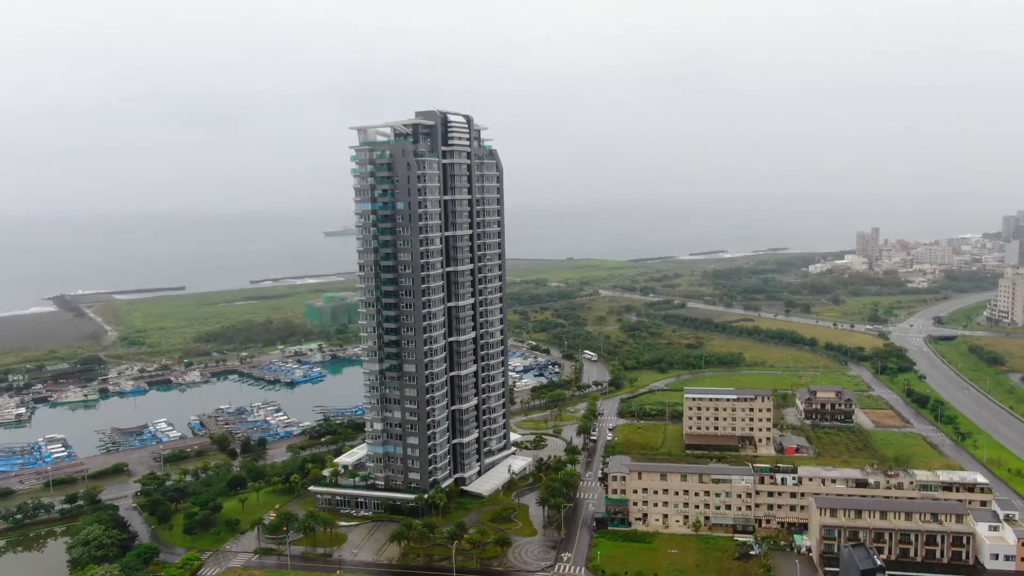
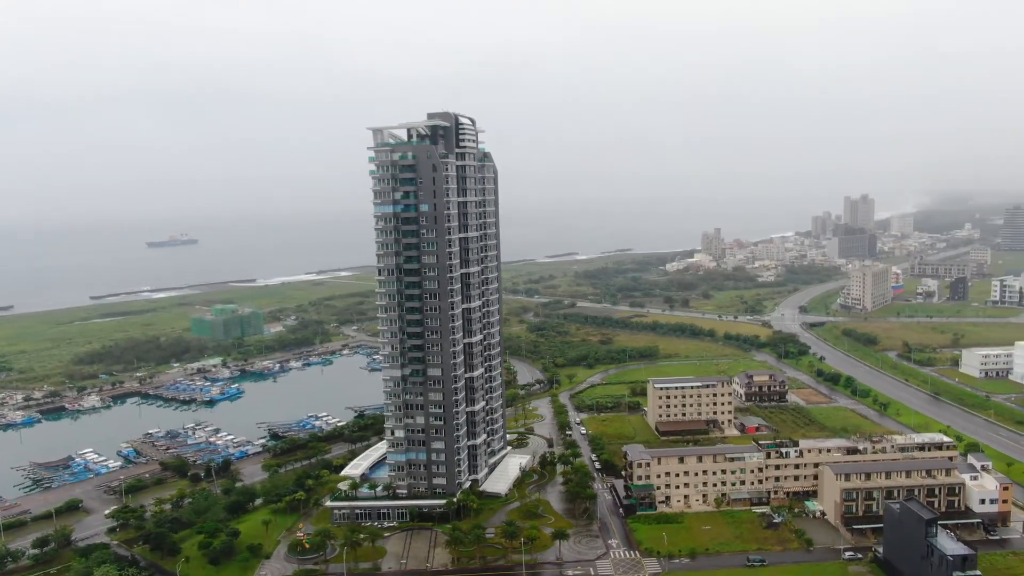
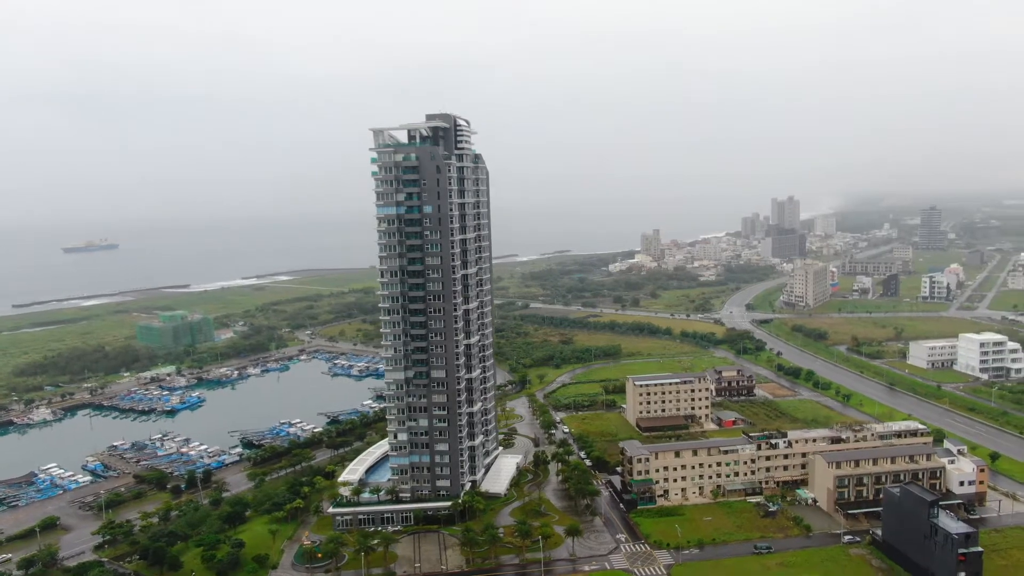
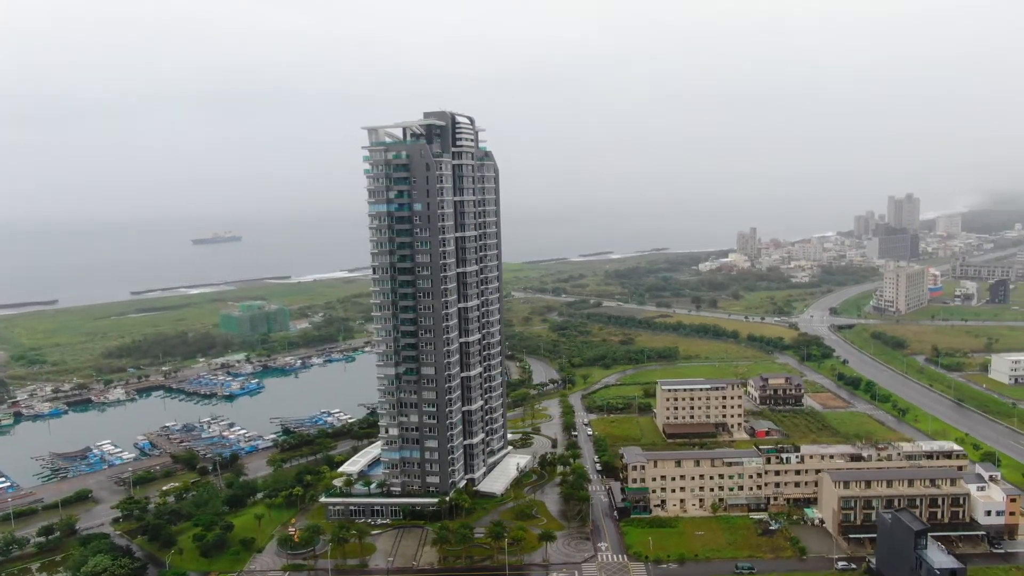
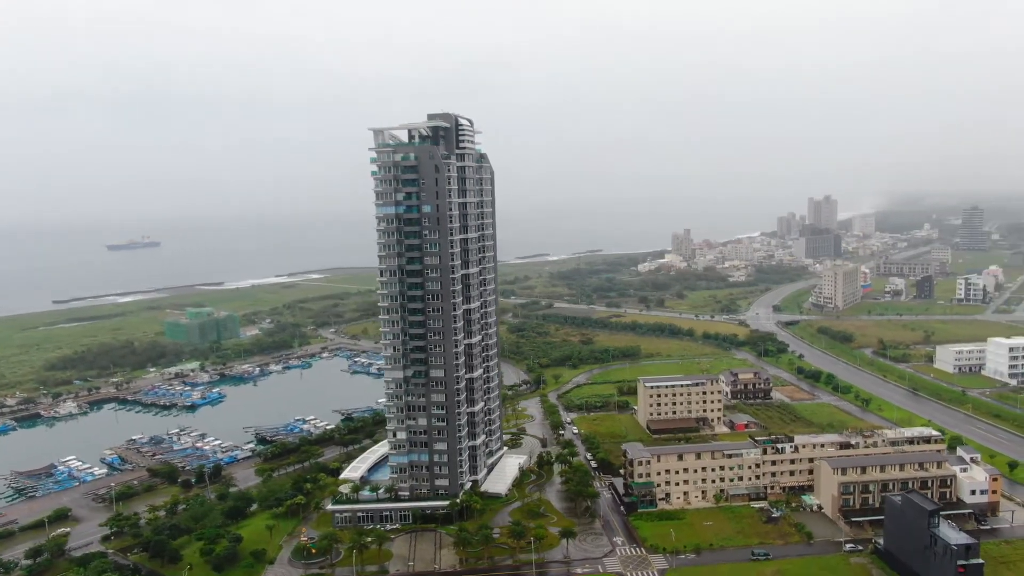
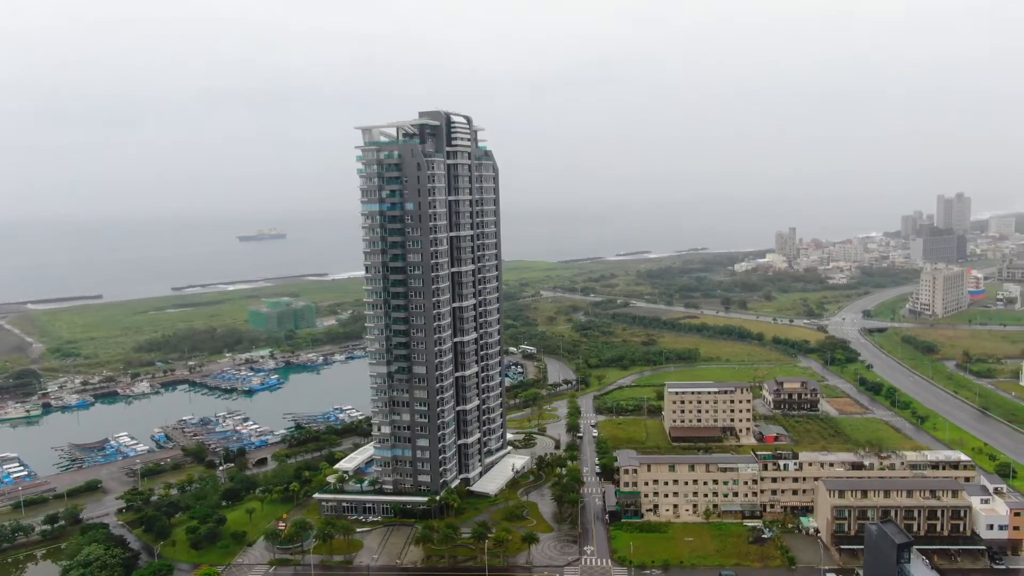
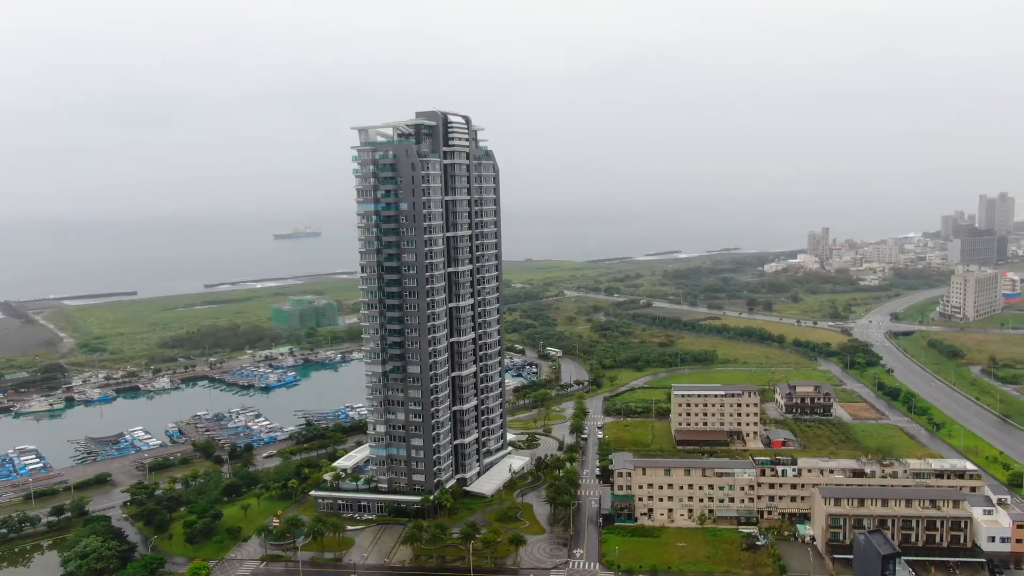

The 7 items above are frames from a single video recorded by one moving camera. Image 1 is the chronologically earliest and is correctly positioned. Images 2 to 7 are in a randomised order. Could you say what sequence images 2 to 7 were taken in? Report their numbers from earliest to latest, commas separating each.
7, 6, 4, 2, 5, 3
